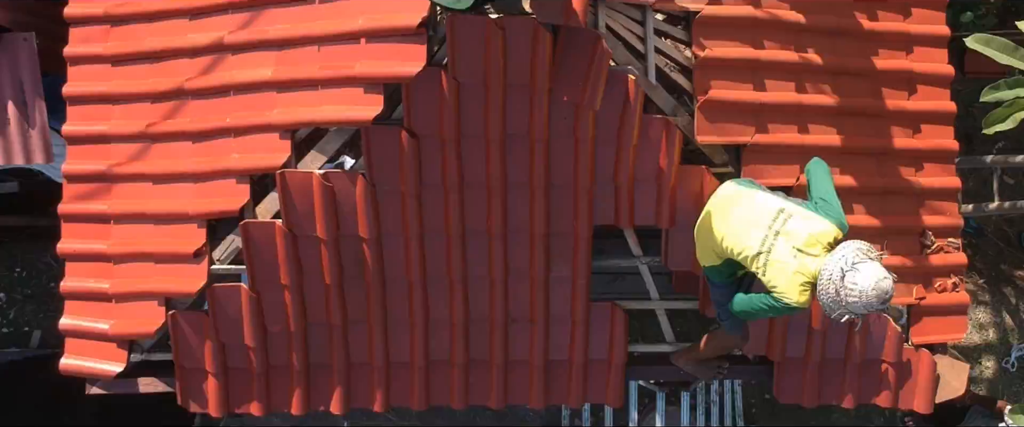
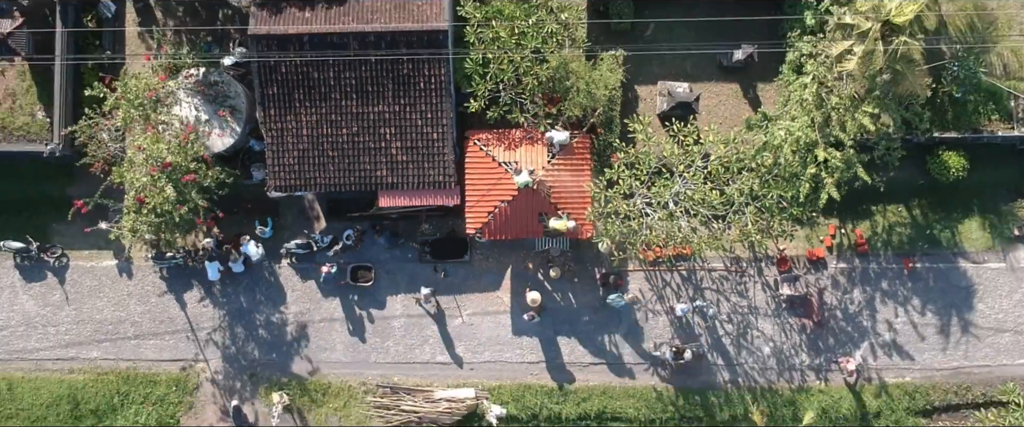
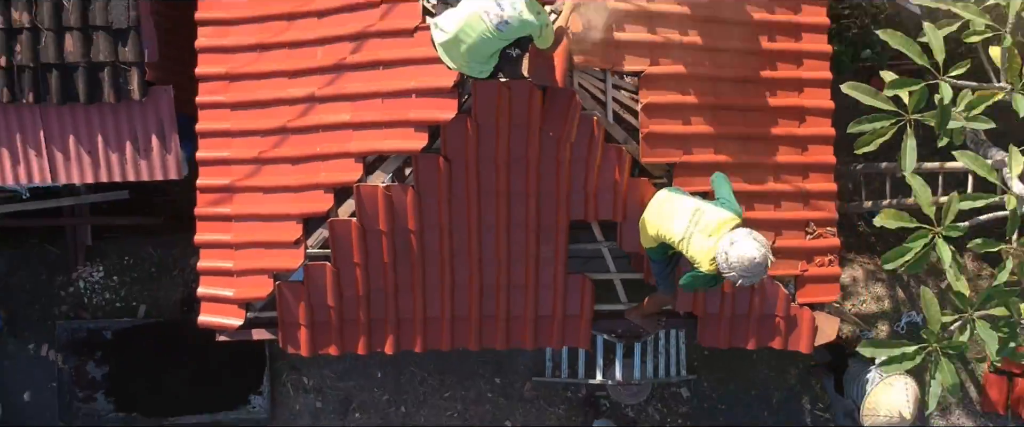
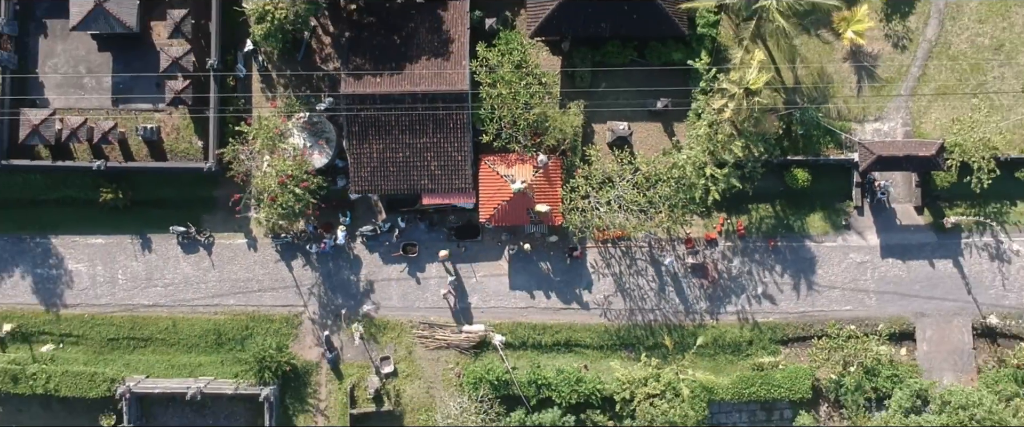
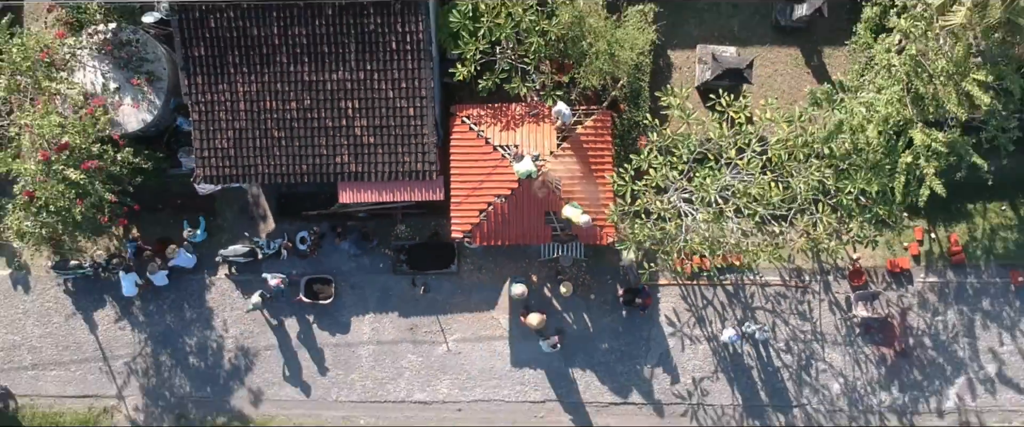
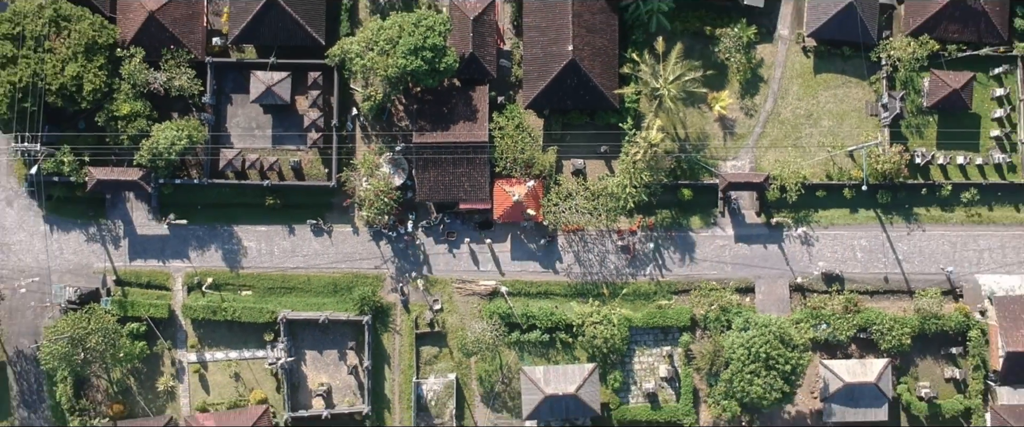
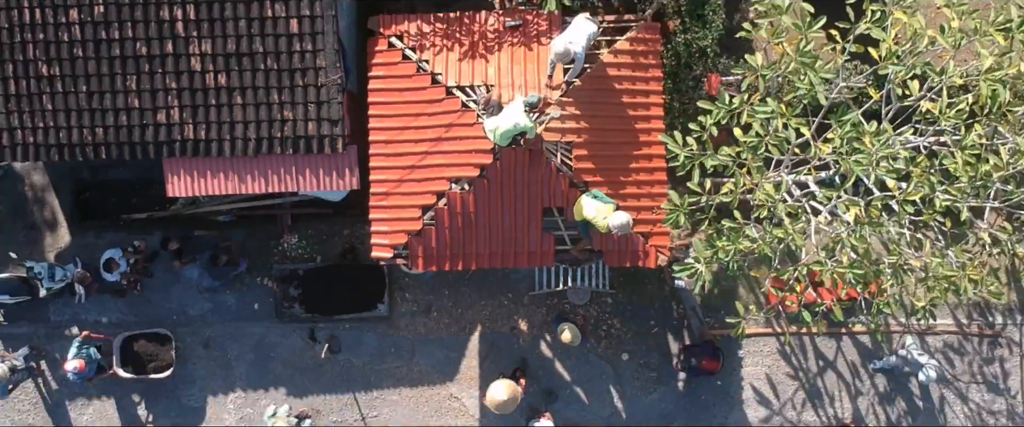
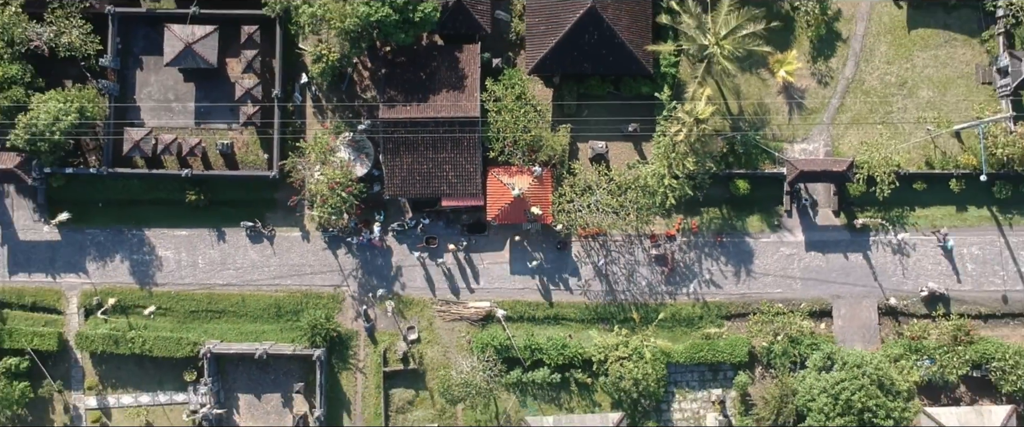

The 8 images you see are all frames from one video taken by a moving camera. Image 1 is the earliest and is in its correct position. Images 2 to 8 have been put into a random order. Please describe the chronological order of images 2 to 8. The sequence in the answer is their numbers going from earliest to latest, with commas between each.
3, 7, 5, 2, 4, 8, 6
